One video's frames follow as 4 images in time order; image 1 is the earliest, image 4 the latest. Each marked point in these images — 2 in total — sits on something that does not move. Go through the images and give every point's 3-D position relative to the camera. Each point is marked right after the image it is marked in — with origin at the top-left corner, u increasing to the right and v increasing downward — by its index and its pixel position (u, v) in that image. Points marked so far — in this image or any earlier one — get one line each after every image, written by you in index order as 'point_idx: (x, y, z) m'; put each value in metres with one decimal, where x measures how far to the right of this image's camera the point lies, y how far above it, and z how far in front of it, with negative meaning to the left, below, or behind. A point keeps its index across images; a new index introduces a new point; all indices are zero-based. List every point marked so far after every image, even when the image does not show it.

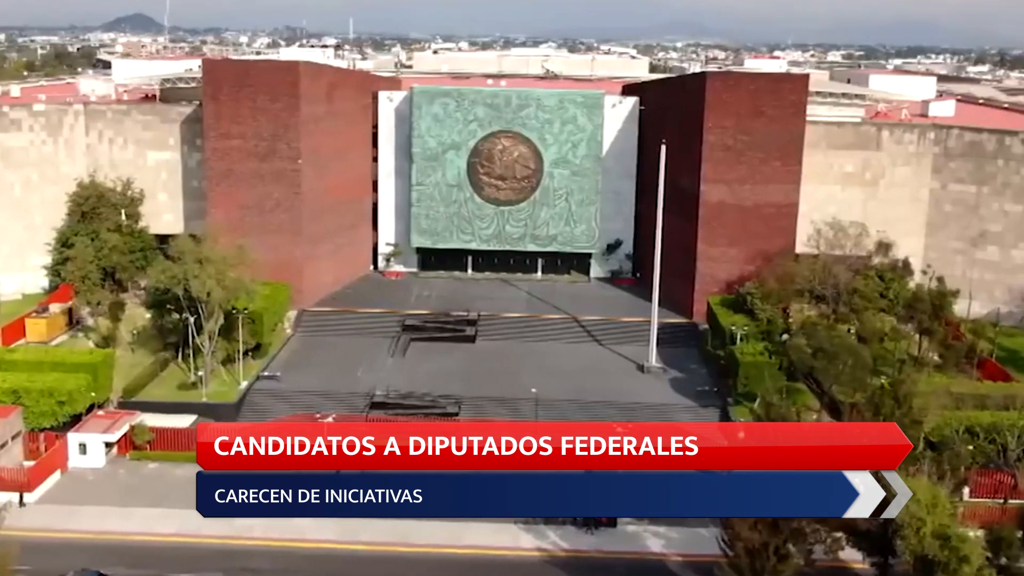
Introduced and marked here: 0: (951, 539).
0: (+7.1, -4.1, +16.6) m
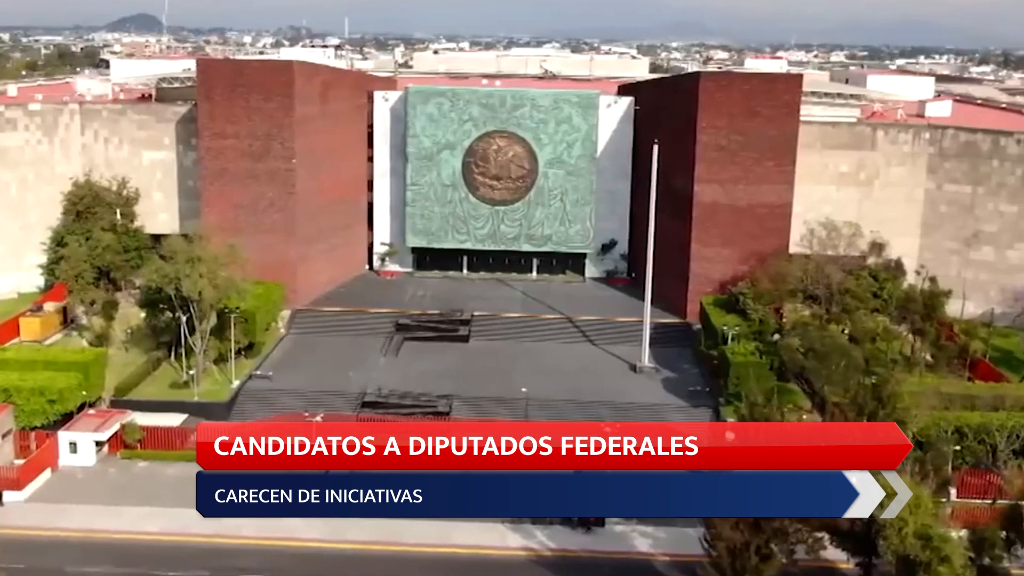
0: (+6.8, -4.1, +16.6) m
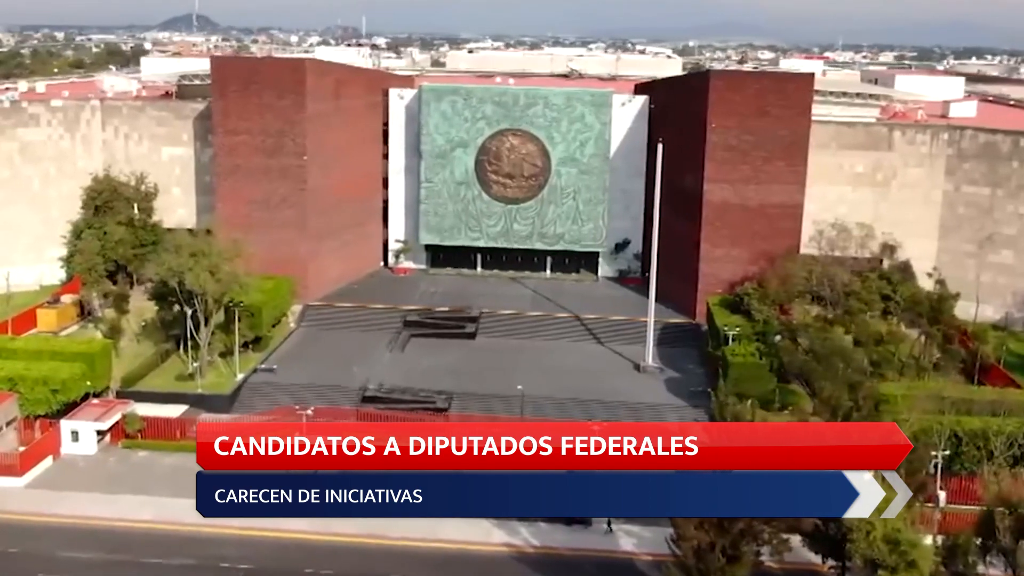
0: (+6.2, -4.1, +16.3) m
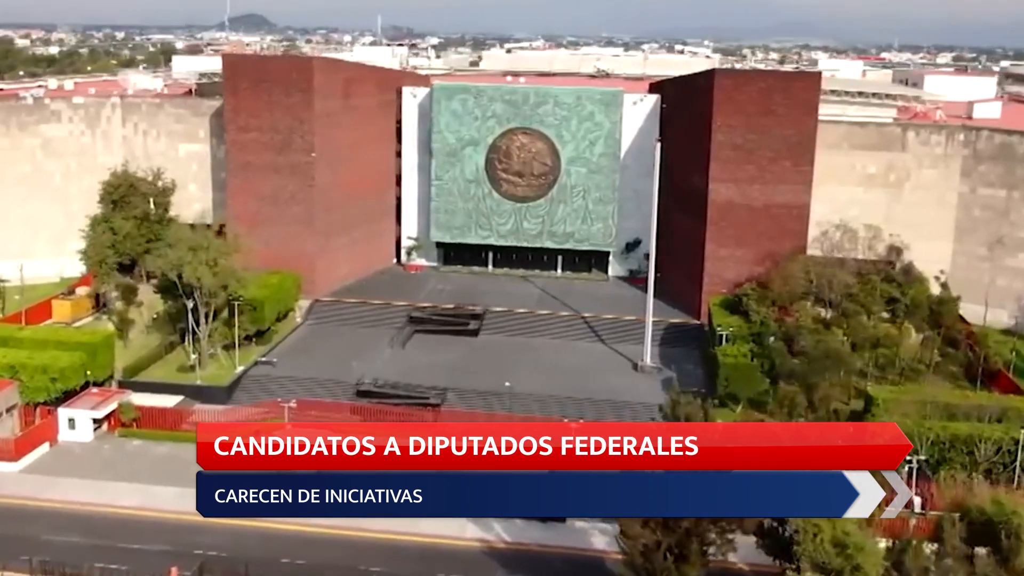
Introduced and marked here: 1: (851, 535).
0: (+5.3, -4.1, +16.1) m
1: (+5.4, -3.9, +16.3) m
